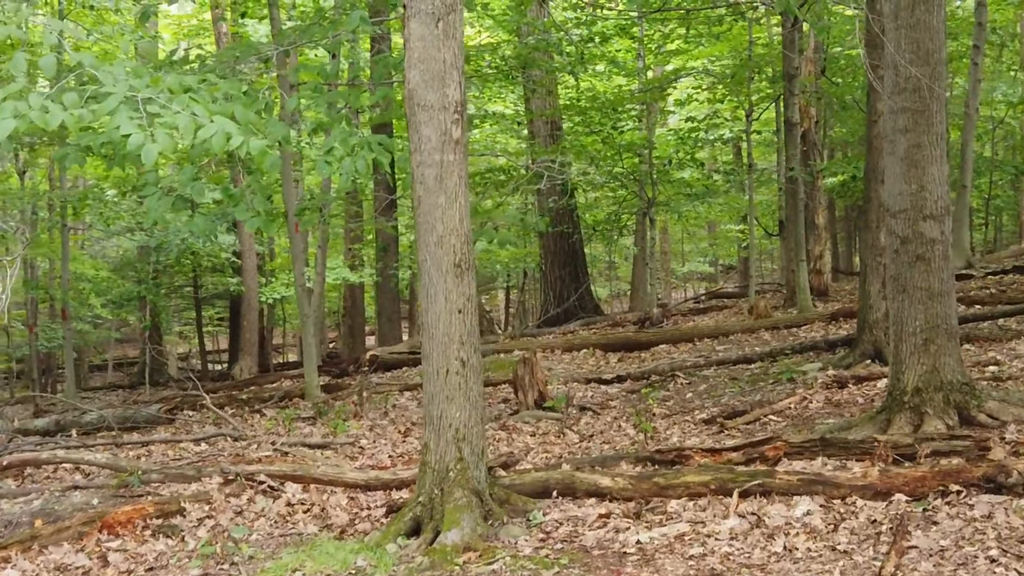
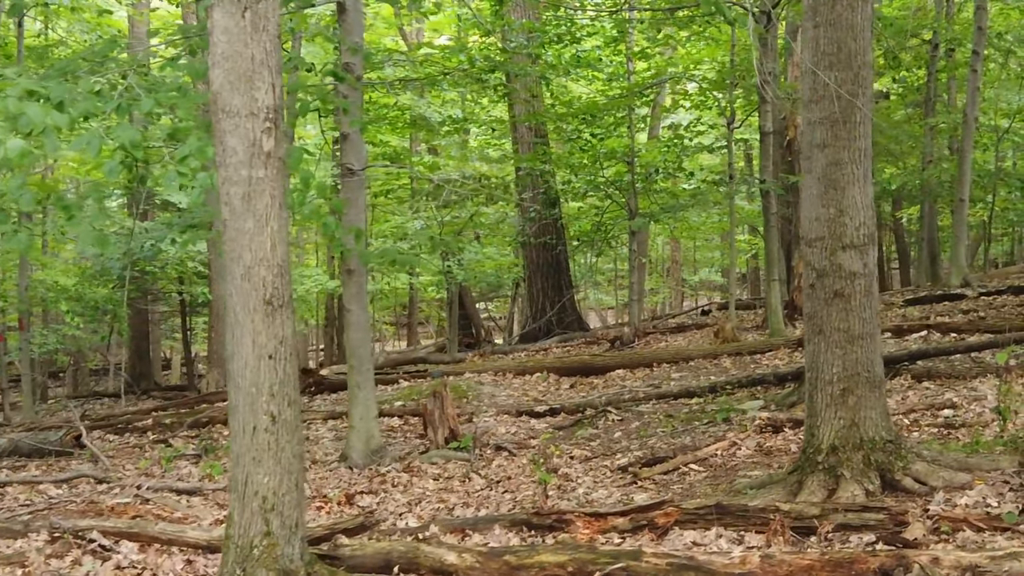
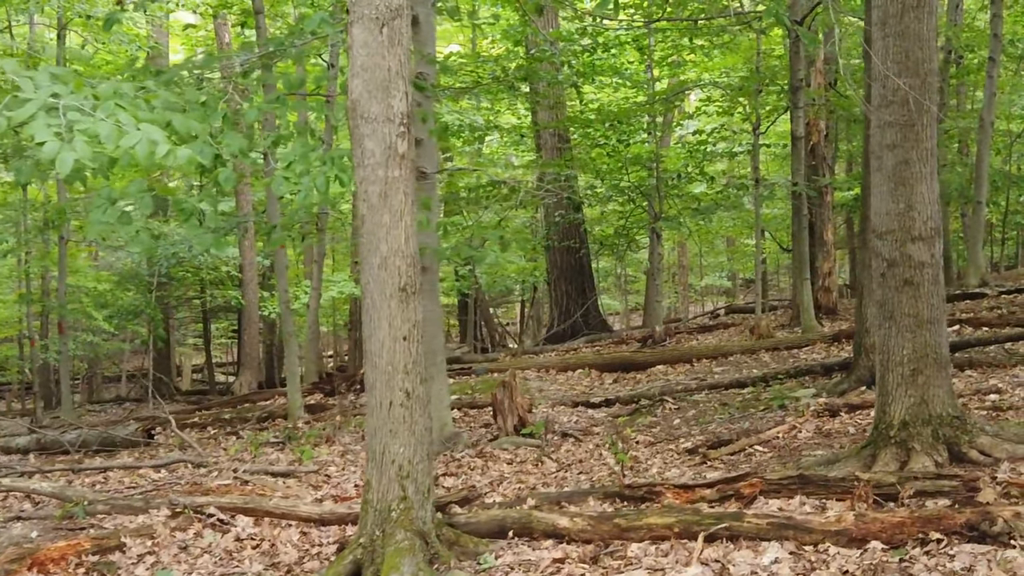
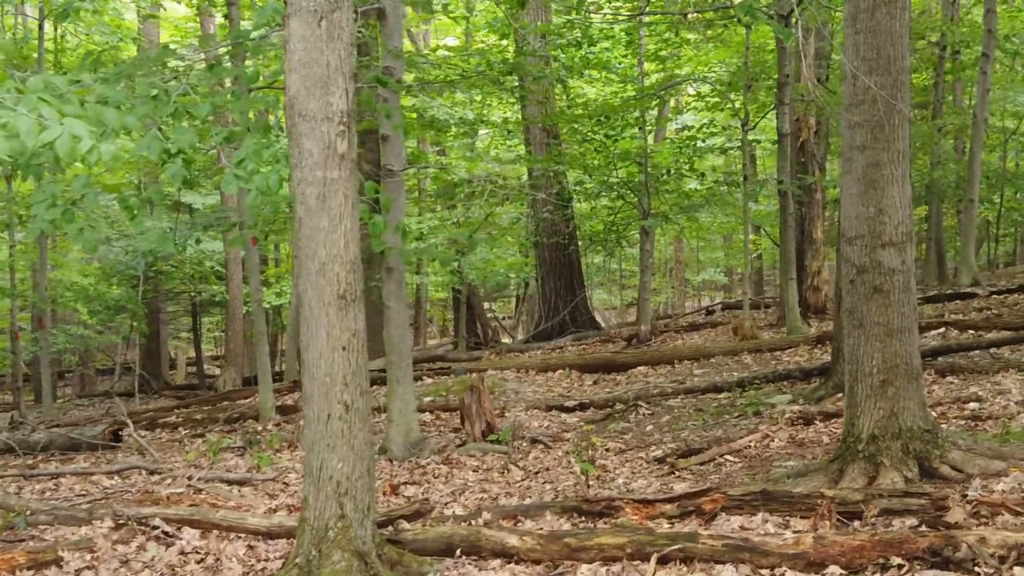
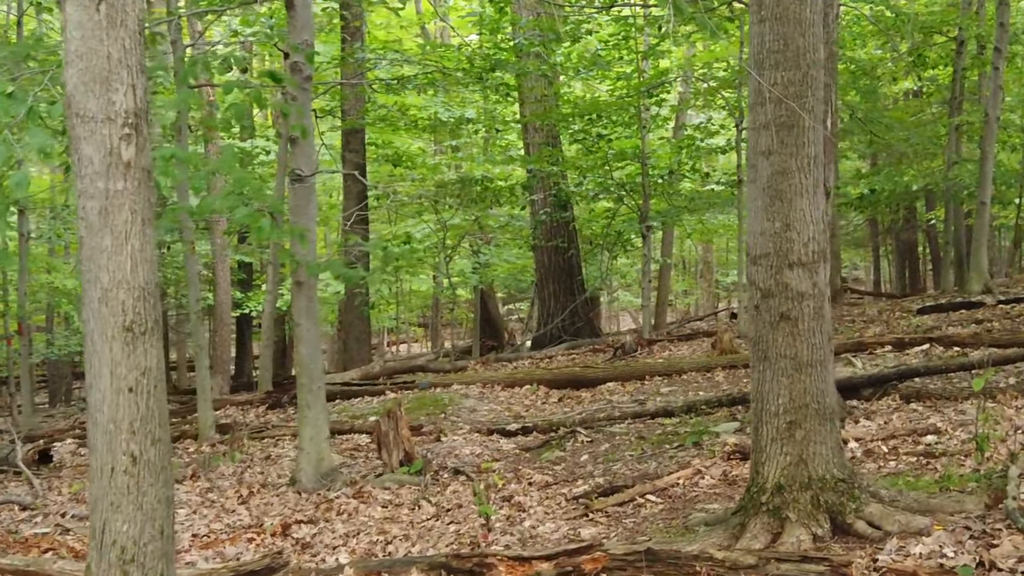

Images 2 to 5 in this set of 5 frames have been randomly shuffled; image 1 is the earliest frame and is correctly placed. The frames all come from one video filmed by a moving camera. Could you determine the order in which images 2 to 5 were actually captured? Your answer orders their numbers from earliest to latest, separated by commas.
3, 4, 2, 5
